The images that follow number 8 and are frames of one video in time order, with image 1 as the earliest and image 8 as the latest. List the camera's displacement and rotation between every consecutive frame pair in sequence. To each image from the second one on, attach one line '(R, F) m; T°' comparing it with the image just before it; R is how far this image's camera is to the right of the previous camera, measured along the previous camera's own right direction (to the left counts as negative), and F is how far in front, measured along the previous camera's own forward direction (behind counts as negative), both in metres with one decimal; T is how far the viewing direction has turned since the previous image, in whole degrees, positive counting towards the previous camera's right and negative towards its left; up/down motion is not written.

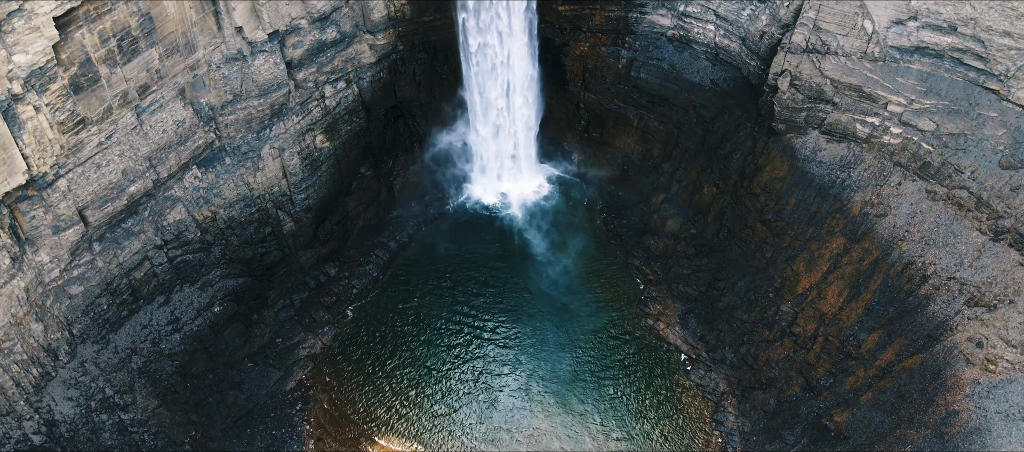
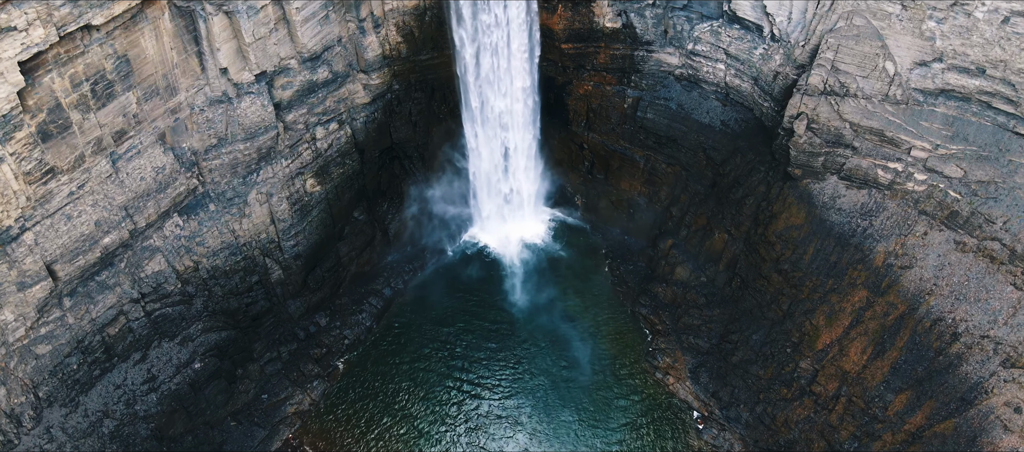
(0.0, +1.7) m; 0°
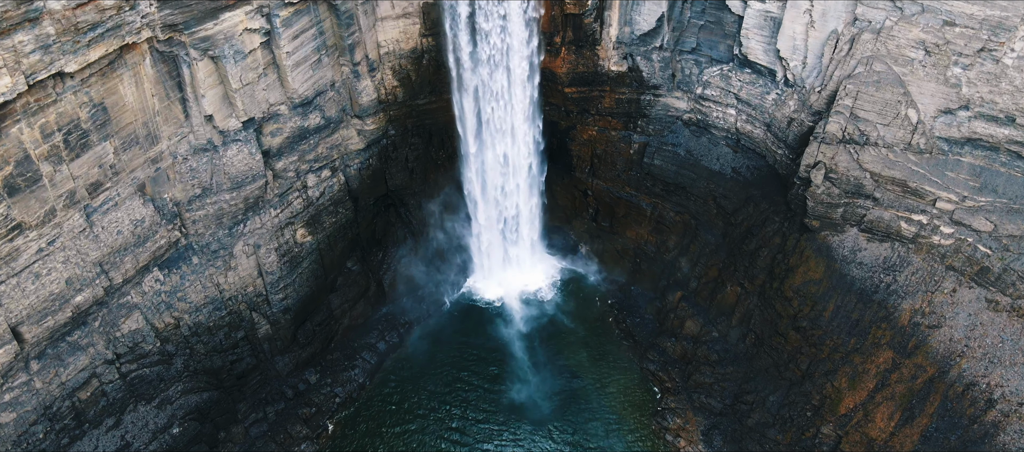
(0.0, +1.6) m; 0°
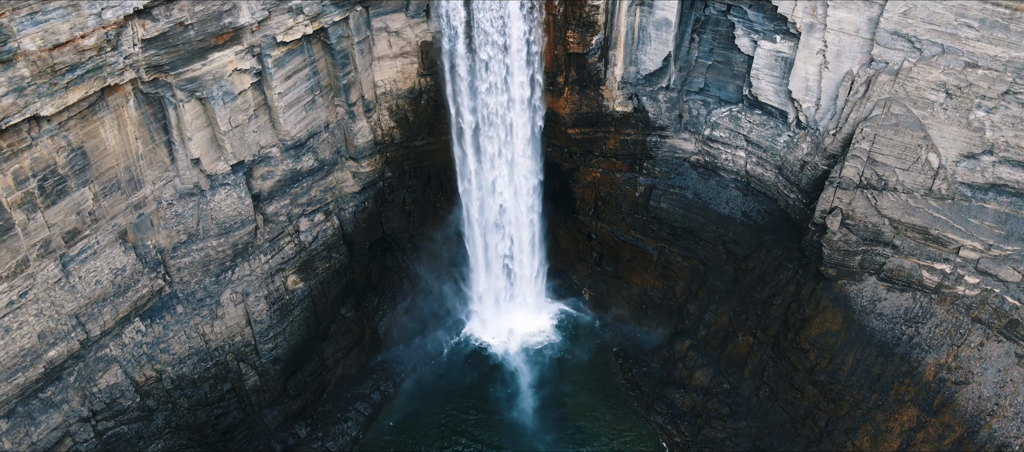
(0.0, +1.2) m; 0°
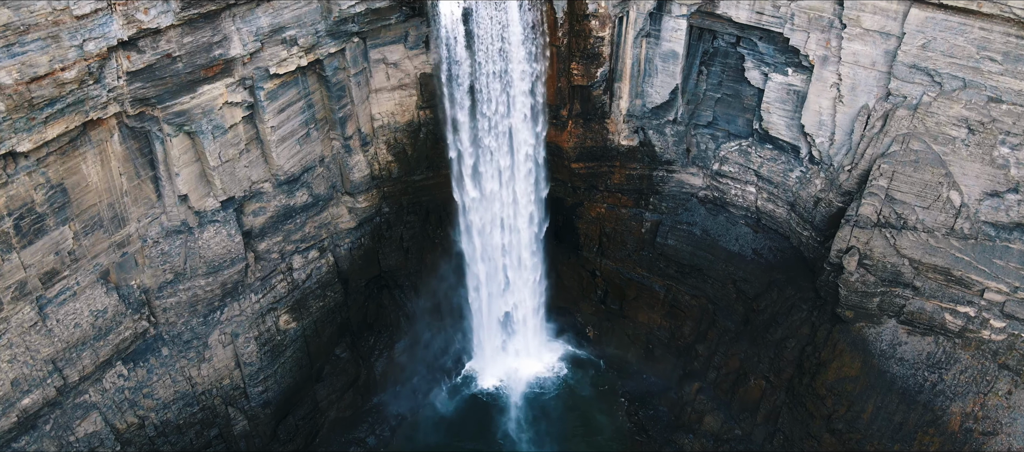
(0.0, +1.1) m; 0°
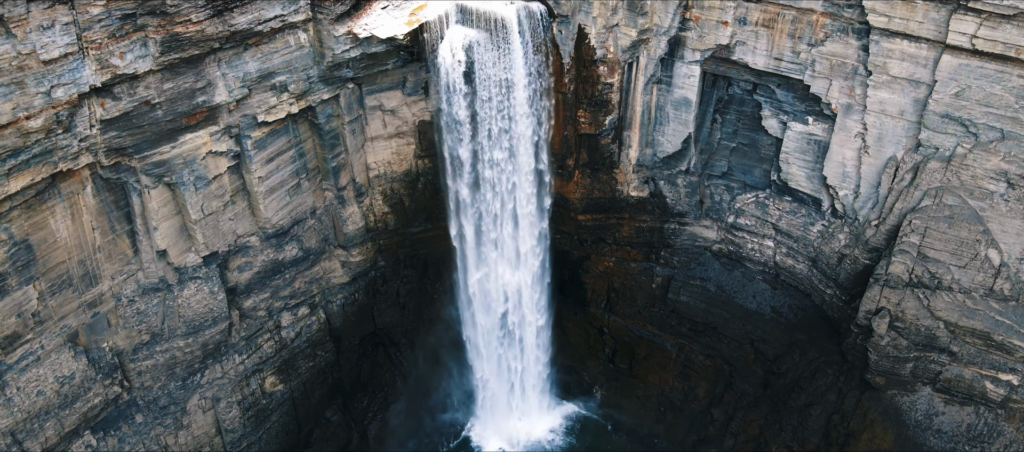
(0.0, +1.6) m; 0°
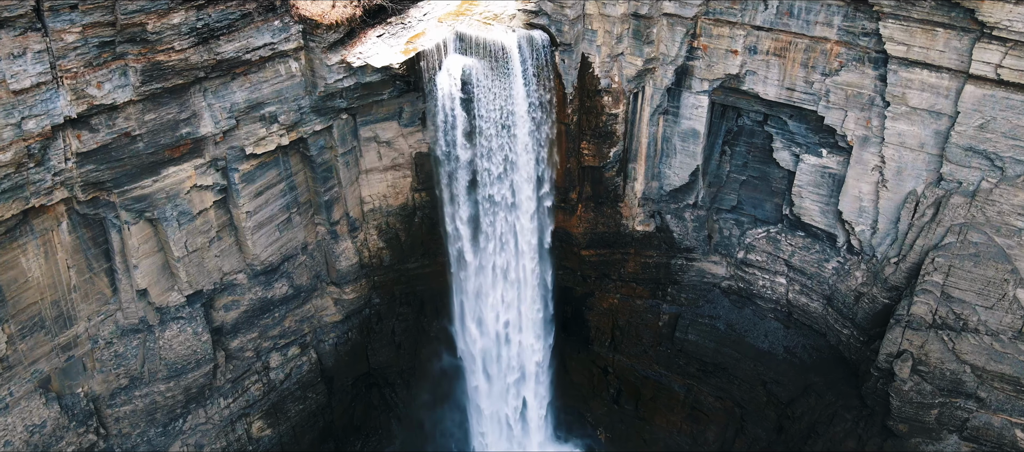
(0.0, +1.1) m; 0°
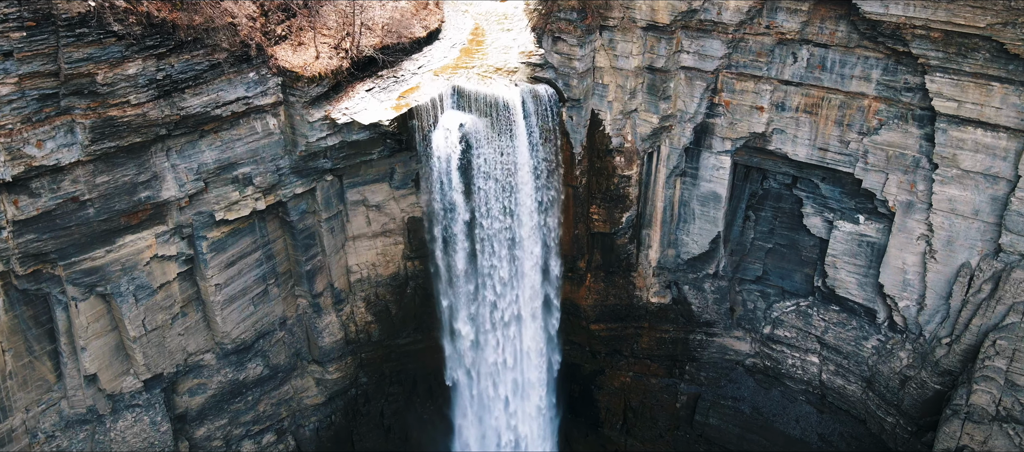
(-0.1, +2.3) m; 0°
